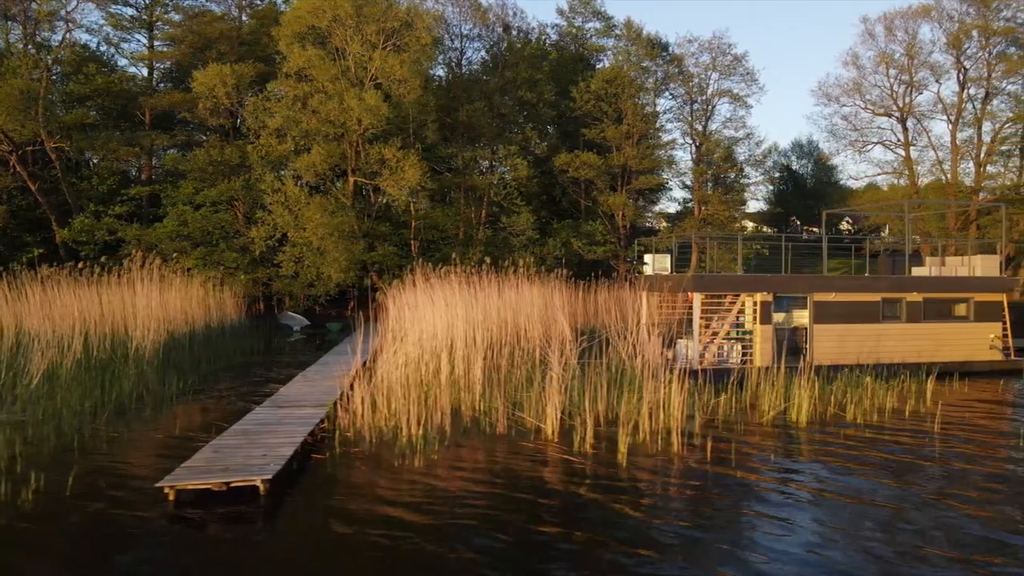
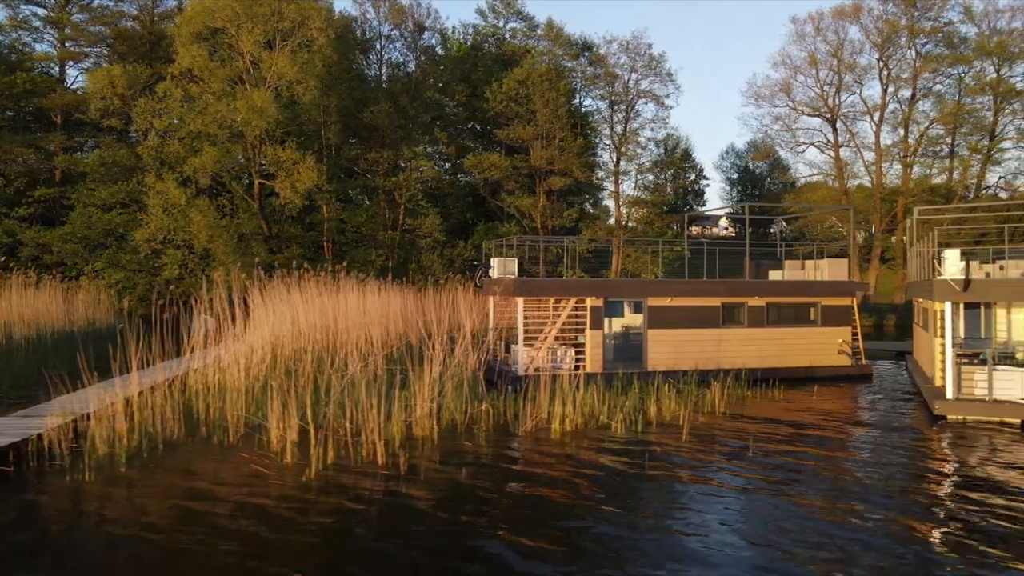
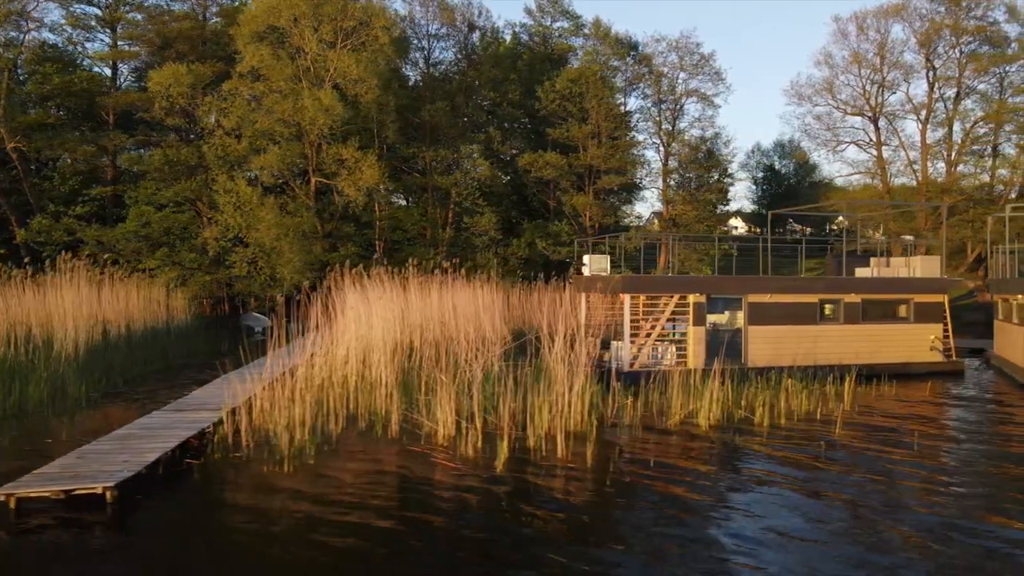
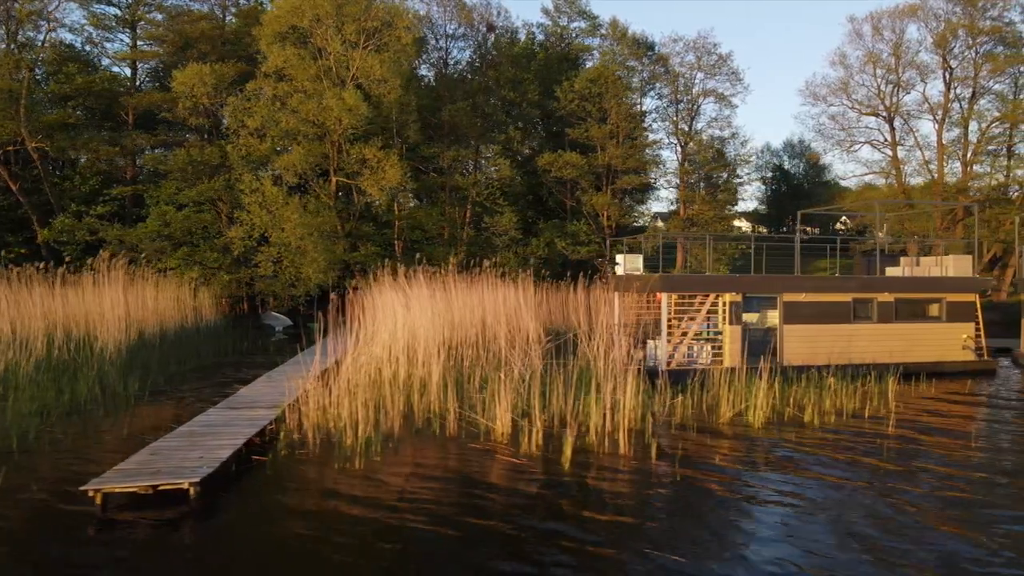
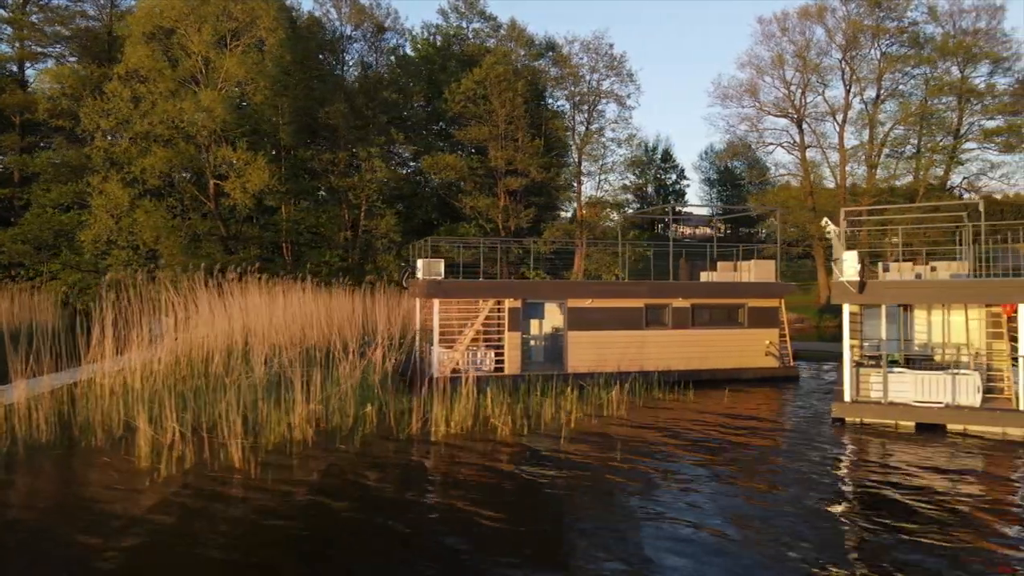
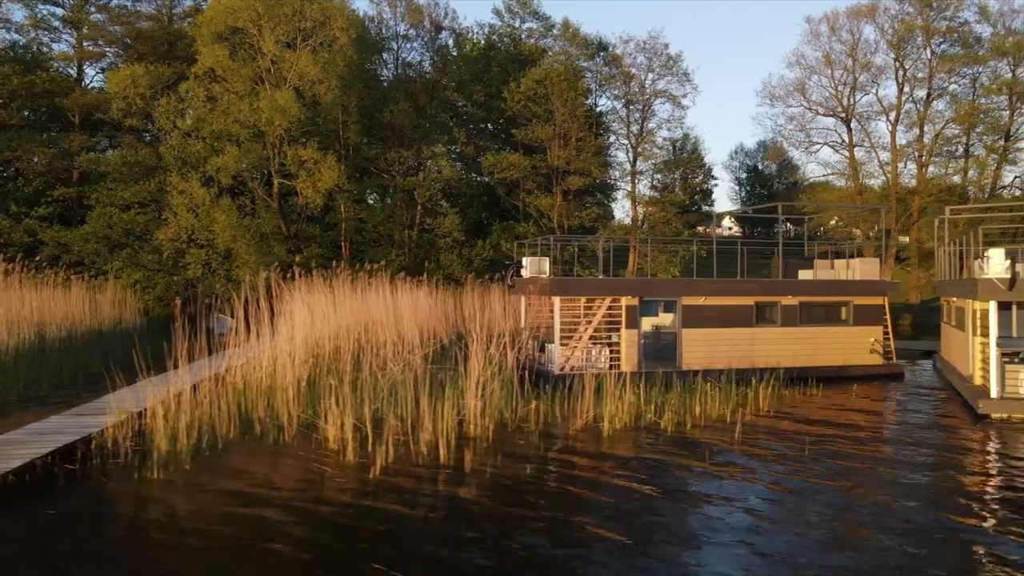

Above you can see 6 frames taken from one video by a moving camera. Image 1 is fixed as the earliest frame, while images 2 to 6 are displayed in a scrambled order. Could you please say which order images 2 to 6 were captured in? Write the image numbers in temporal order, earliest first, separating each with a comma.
4, 3, 6, 2, 5
